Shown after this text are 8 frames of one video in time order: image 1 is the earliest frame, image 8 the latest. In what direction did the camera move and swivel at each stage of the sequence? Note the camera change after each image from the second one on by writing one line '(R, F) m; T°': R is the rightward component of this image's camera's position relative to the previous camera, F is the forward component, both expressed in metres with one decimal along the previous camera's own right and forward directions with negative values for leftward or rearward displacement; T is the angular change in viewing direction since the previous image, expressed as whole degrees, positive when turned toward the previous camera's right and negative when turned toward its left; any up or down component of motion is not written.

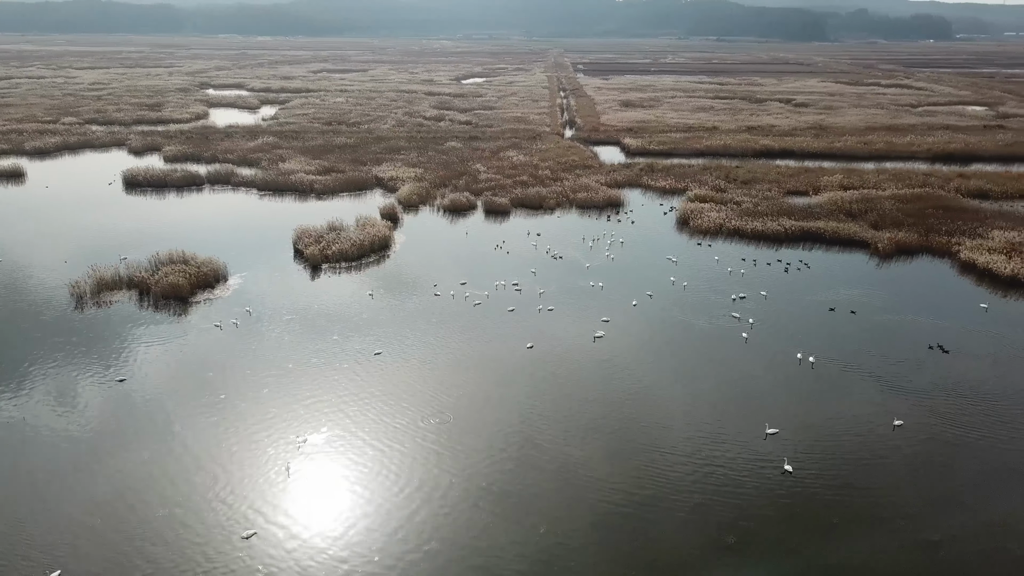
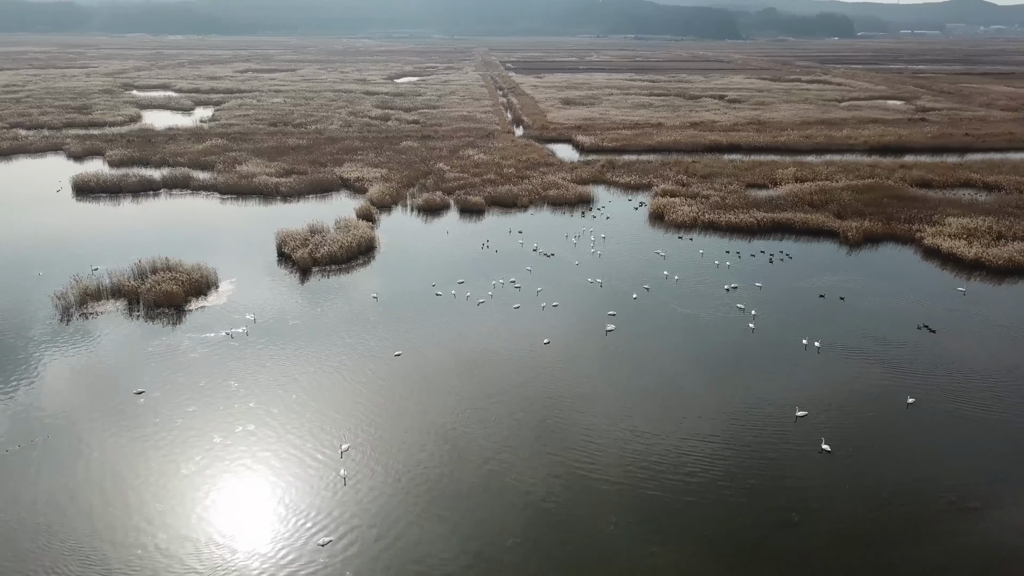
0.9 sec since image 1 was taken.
(-1.7, 0.0) m; +5°
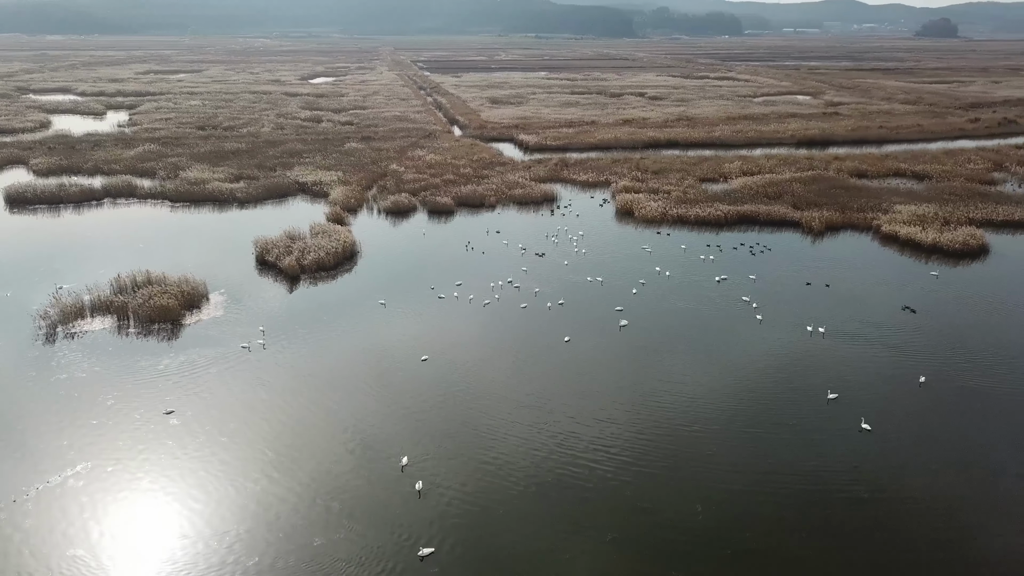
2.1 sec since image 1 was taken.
(-2.2, +0.1) m; +7°
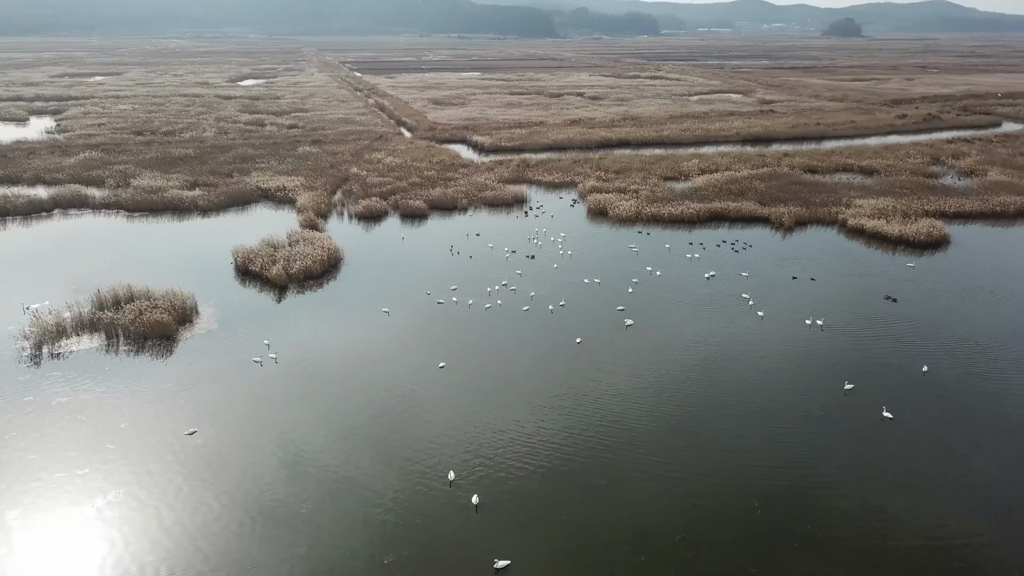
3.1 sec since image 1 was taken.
(-1.6, +0.2) m; +5°
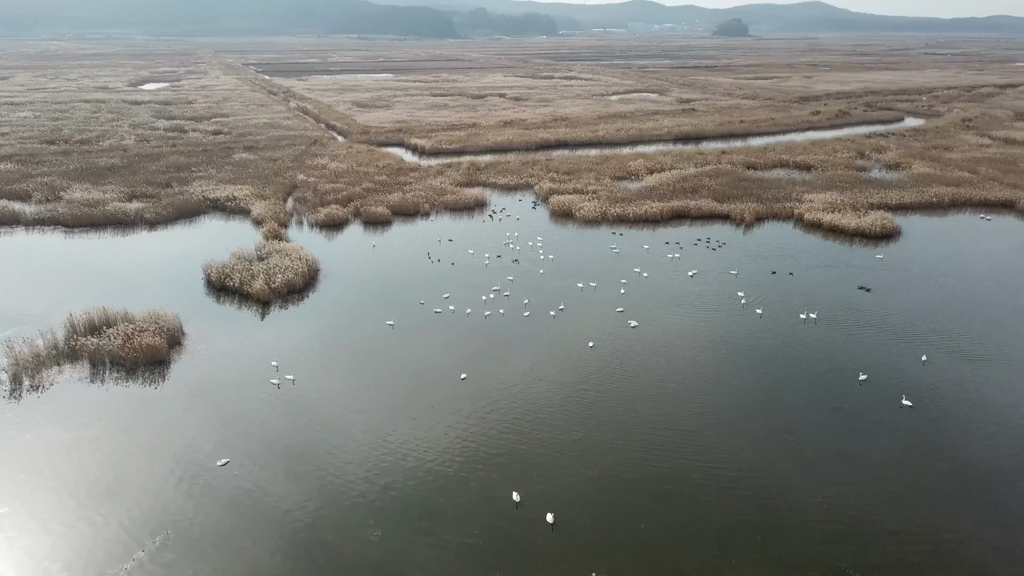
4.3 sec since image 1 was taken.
(-2.0, +0.3) m; +7°
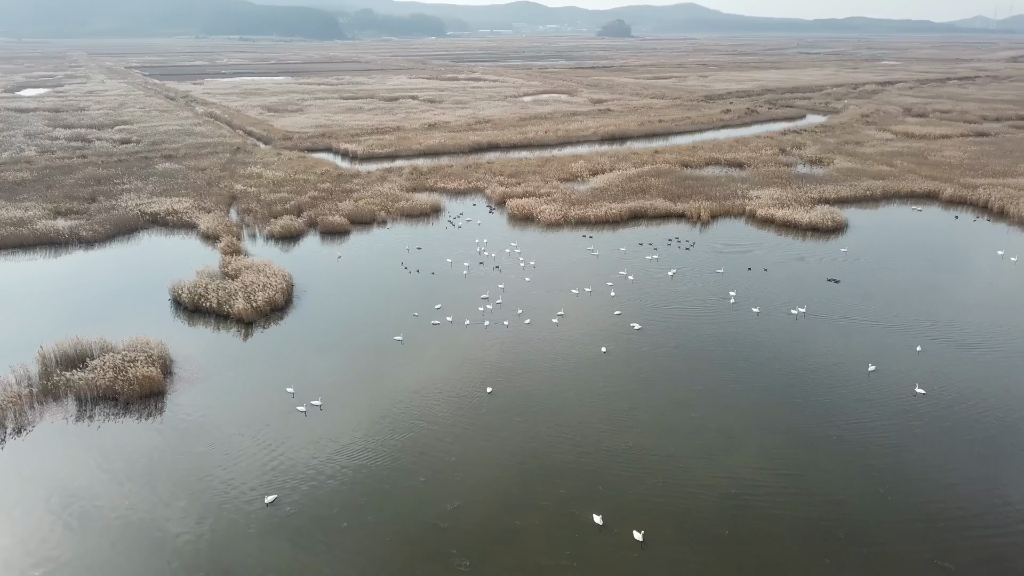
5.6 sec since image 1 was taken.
(-2.2, +0.5) m; +7°
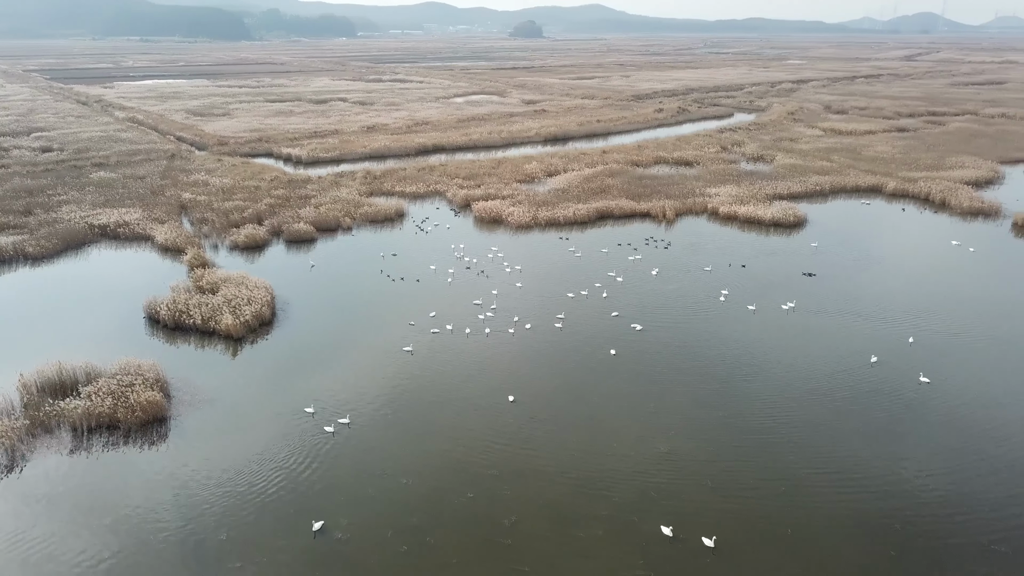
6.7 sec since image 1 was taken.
(-1.7, +0.4) m; +6°
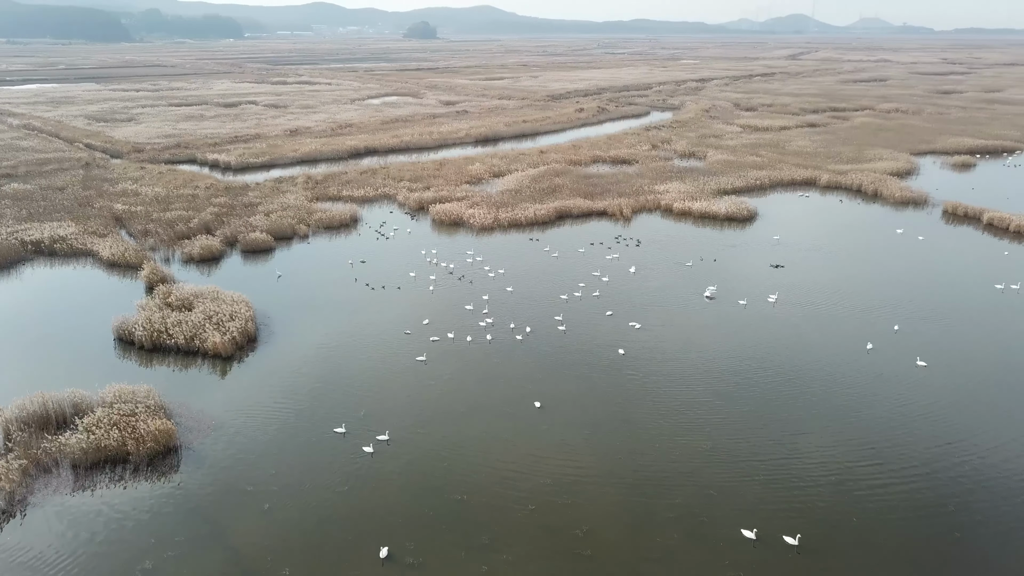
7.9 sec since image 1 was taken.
(-2.0, +0.4) m; +7°
